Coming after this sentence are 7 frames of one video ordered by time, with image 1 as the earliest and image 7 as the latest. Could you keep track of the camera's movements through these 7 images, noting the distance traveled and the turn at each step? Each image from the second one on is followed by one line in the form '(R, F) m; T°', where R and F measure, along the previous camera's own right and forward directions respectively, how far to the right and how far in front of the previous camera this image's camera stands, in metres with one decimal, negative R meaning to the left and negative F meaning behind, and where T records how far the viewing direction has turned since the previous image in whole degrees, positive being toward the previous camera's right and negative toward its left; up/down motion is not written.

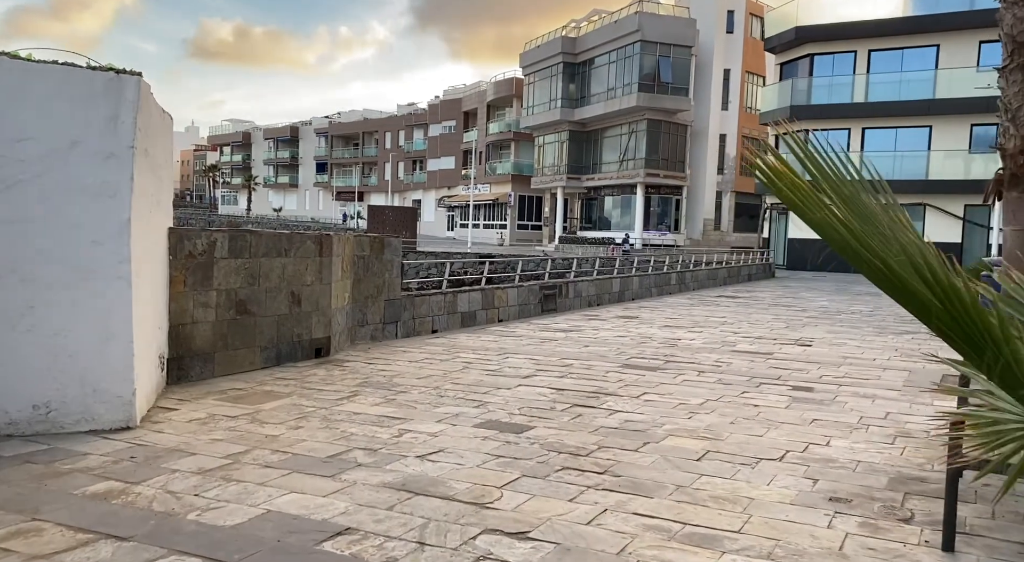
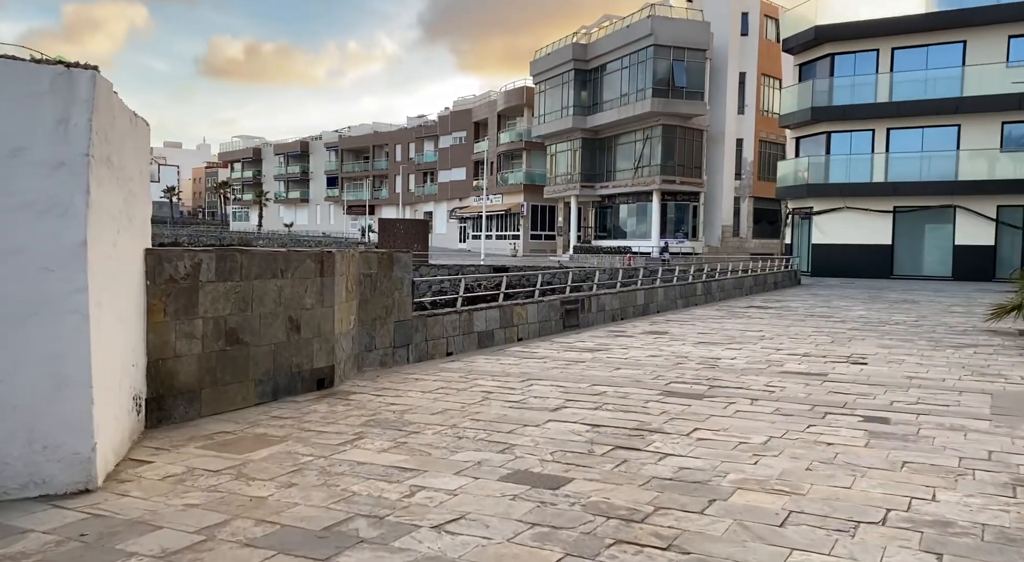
(-0.1, +1.2) m; -1°
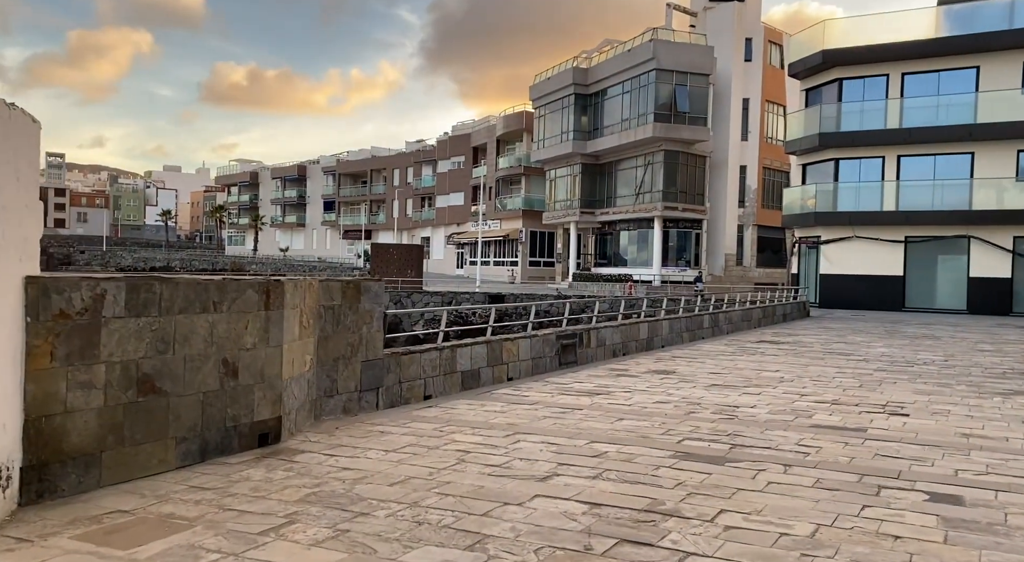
(+0.2, +1.6) m; 0°
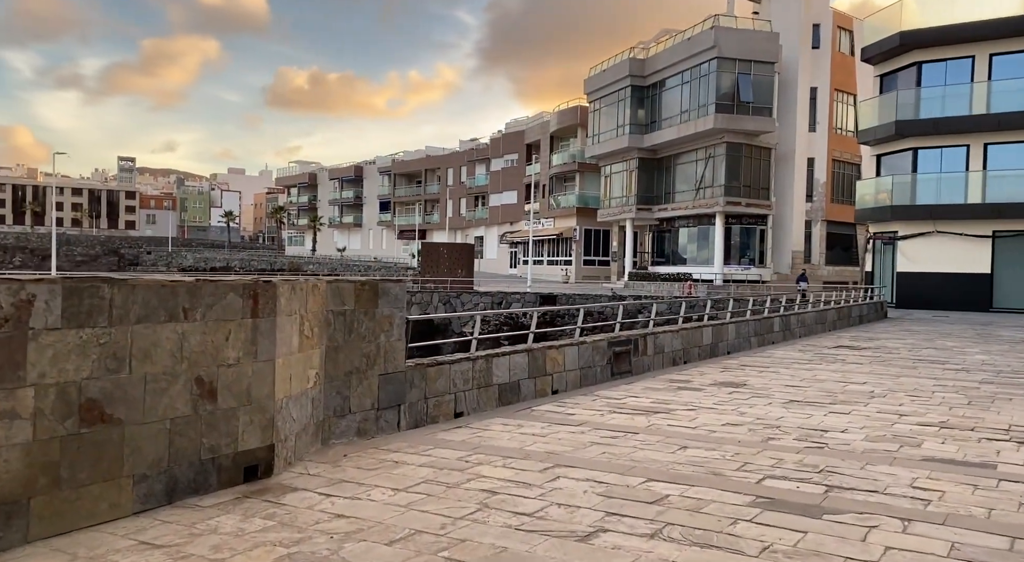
(+0.2, +1.6) m; -4°
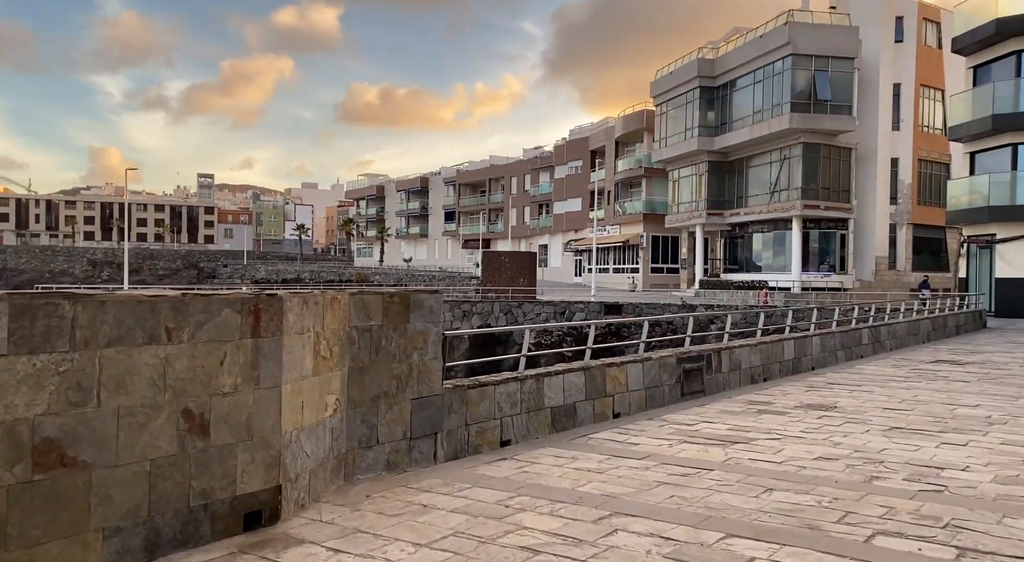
(+0.2, +1.2) m; -5°
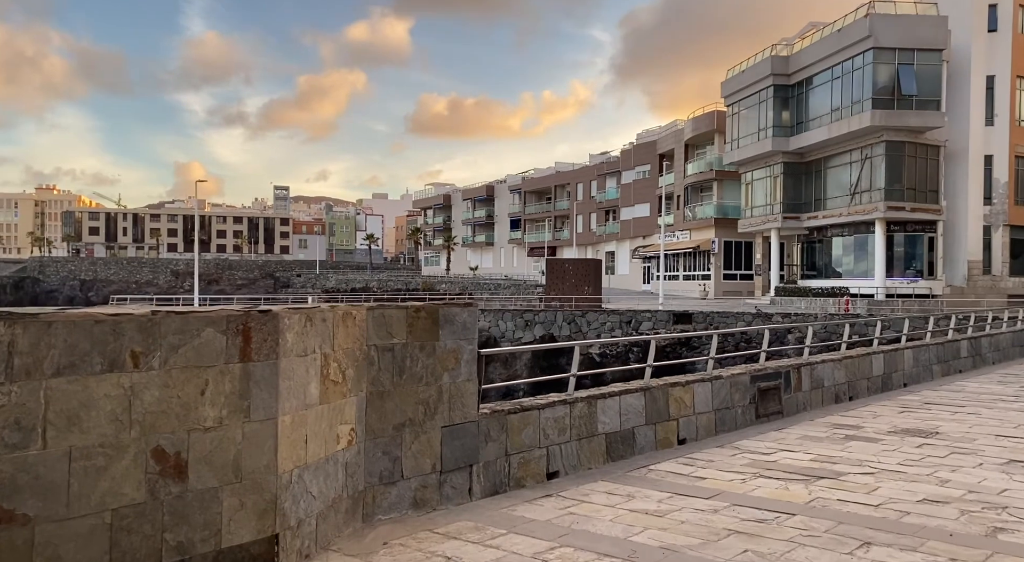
(+0.2, +1.0) m; -5°
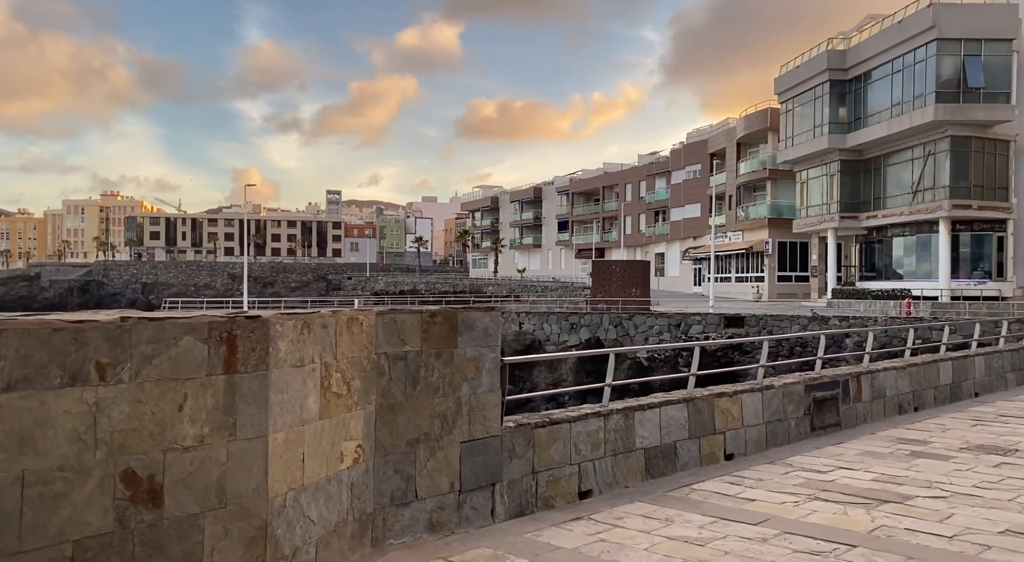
(+0.2, +0.6) m; -3°
